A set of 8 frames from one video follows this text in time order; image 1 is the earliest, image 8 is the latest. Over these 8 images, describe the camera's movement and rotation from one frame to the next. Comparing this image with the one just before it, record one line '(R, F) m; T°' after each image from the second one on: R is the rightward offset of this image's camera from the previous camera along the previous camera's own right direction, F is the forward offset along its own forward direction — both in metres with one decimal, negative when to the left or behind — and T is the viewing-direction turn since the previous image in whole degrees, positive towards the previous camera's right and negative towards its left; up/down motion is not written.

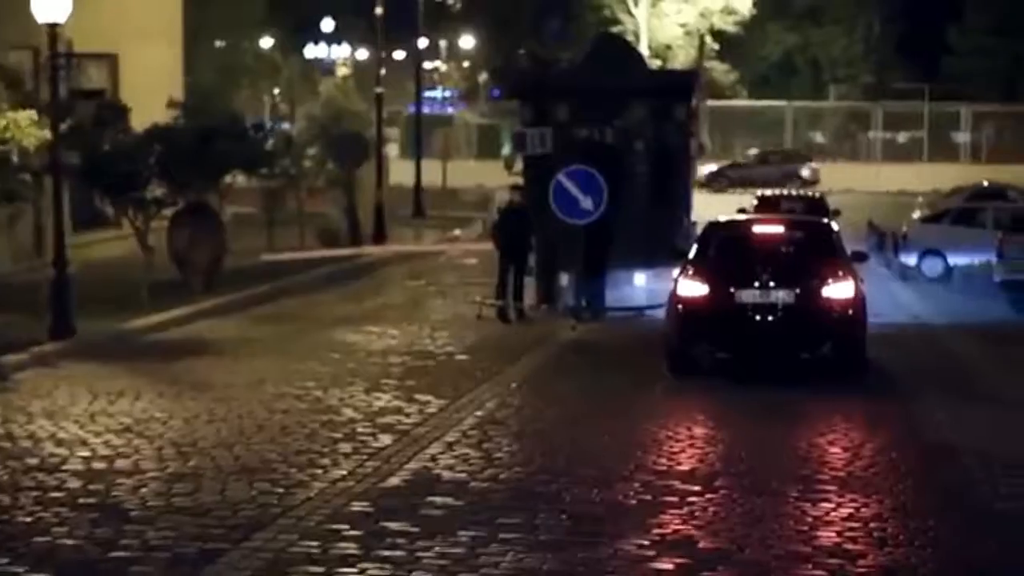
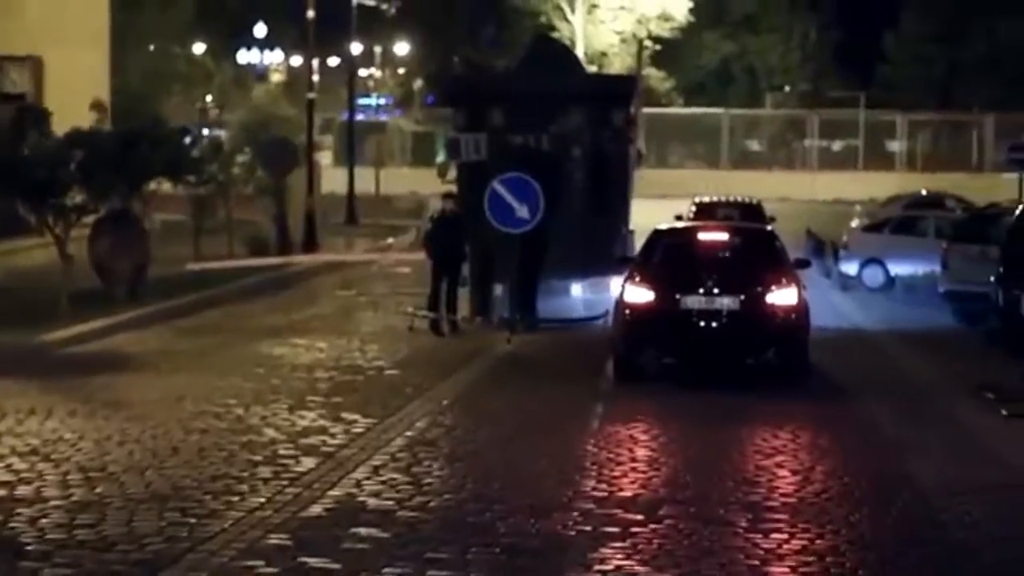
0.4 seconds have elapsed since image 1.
(0.0, +0.8) m; +2°
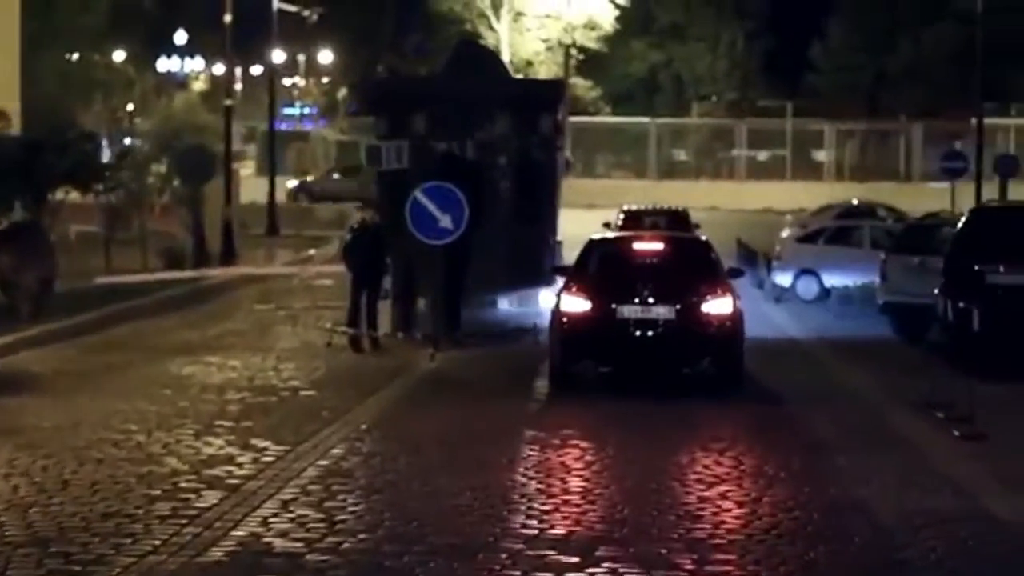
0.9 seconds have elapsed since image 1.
(0.0, +1.1) m; +2°
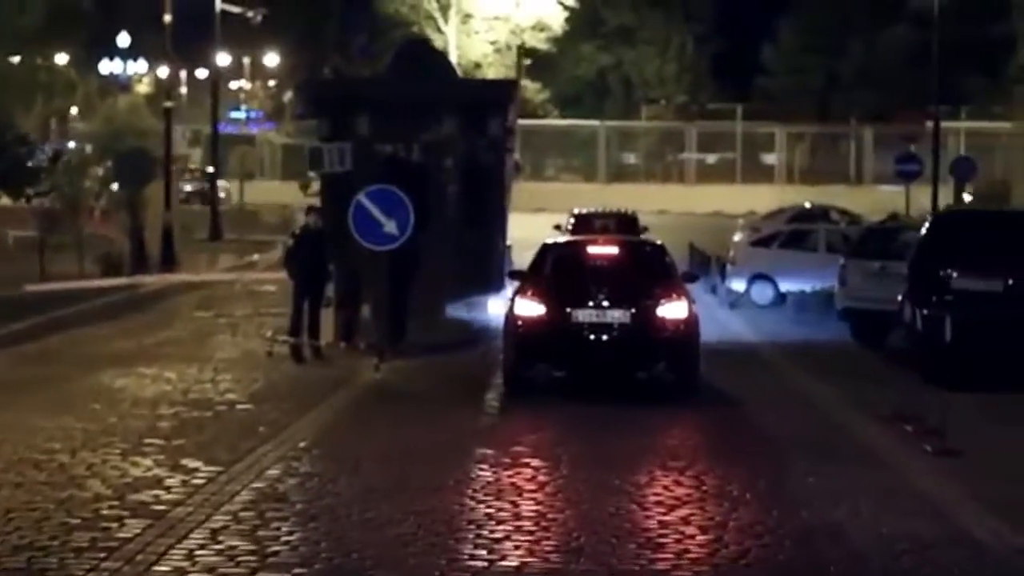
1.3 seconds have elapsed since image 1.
(0.0, +0.9) m; +1°
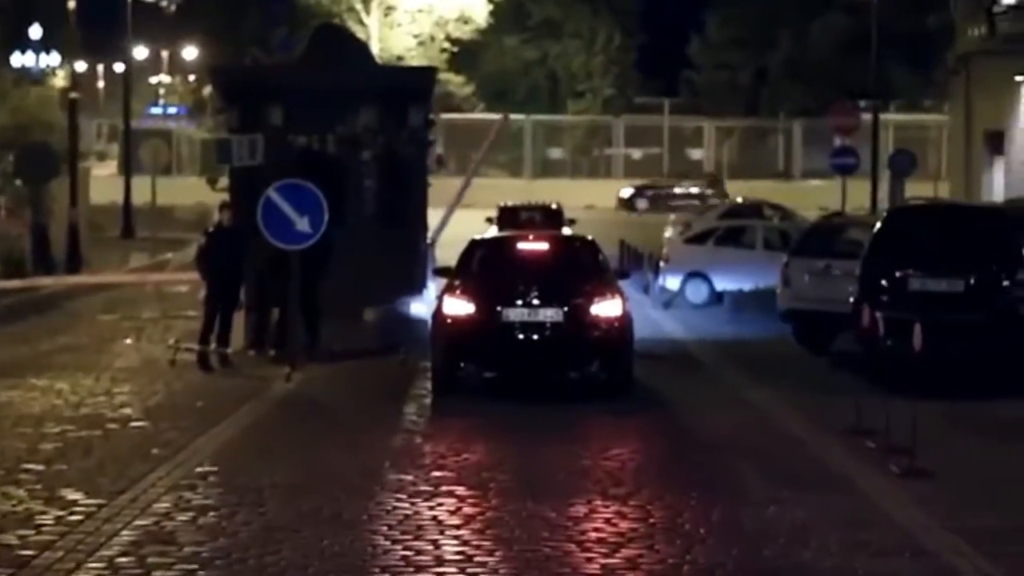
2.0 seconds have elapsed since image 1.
(0.0, +1.6) m; +2°
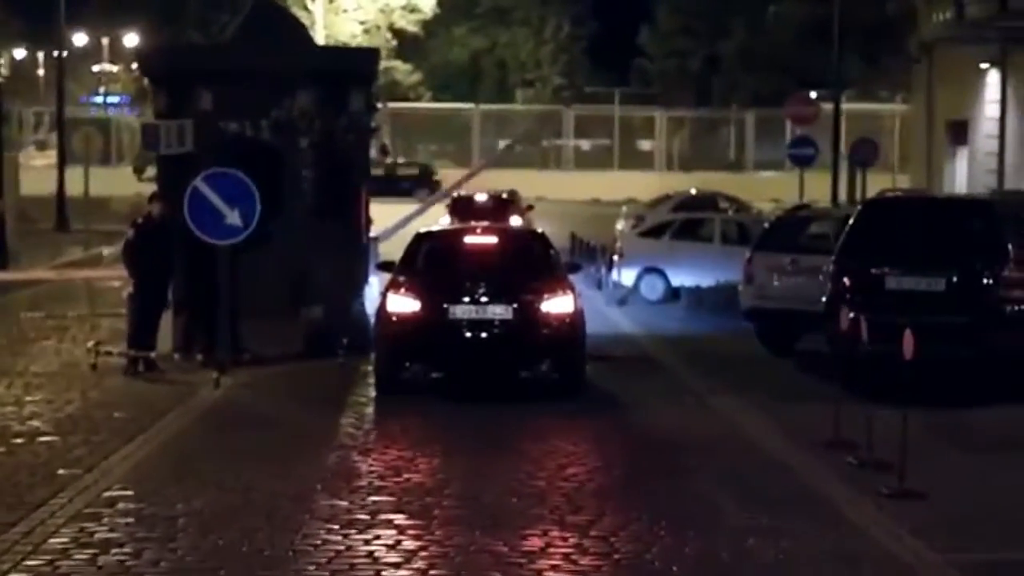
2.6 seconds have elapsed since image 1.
(0.0, +1.4) m; +1°
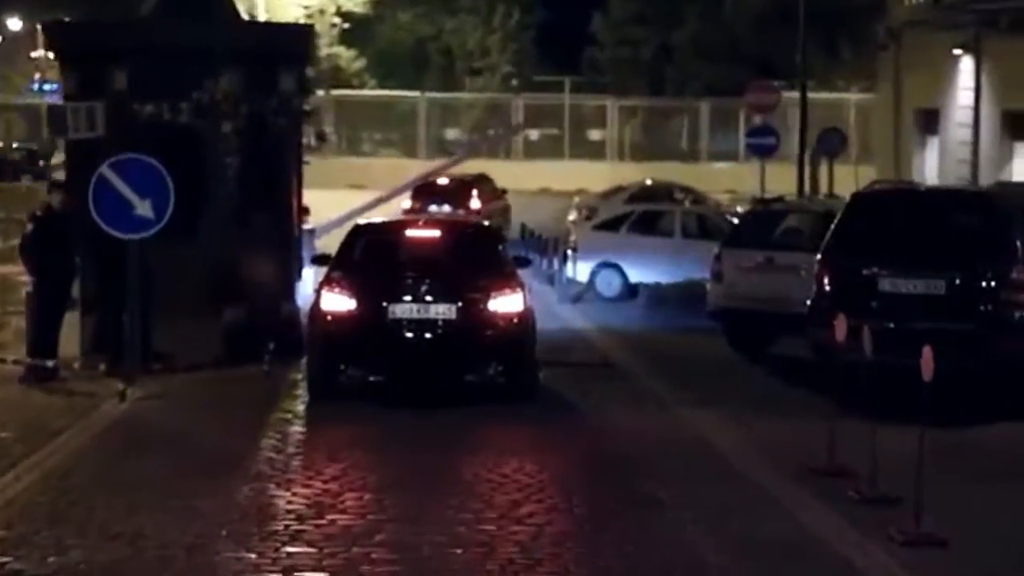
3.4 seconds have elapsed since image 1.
(0.0, +2.0) m; +1°
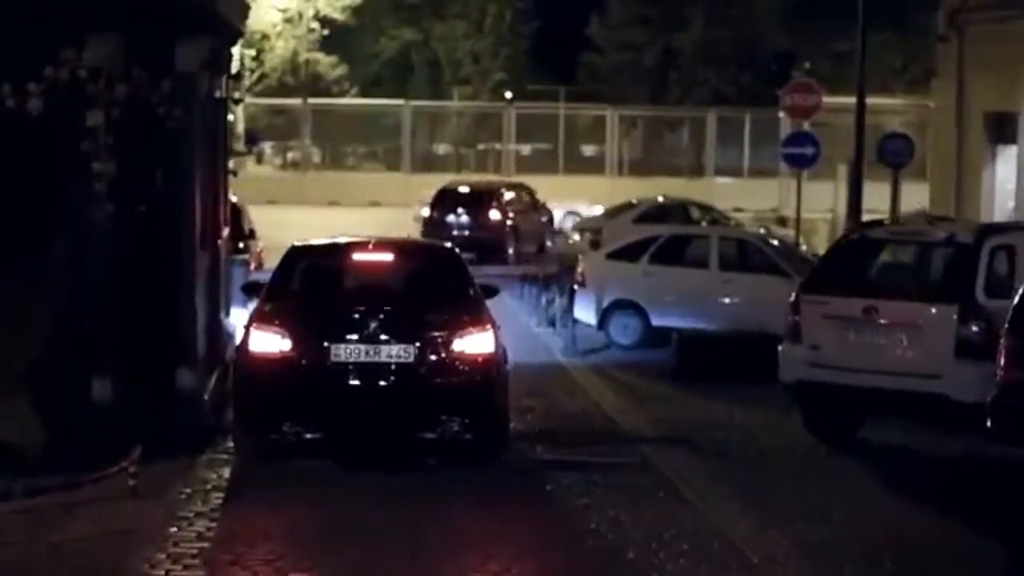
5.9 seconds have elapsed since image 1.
(0.0, +6.1) m; 0°
